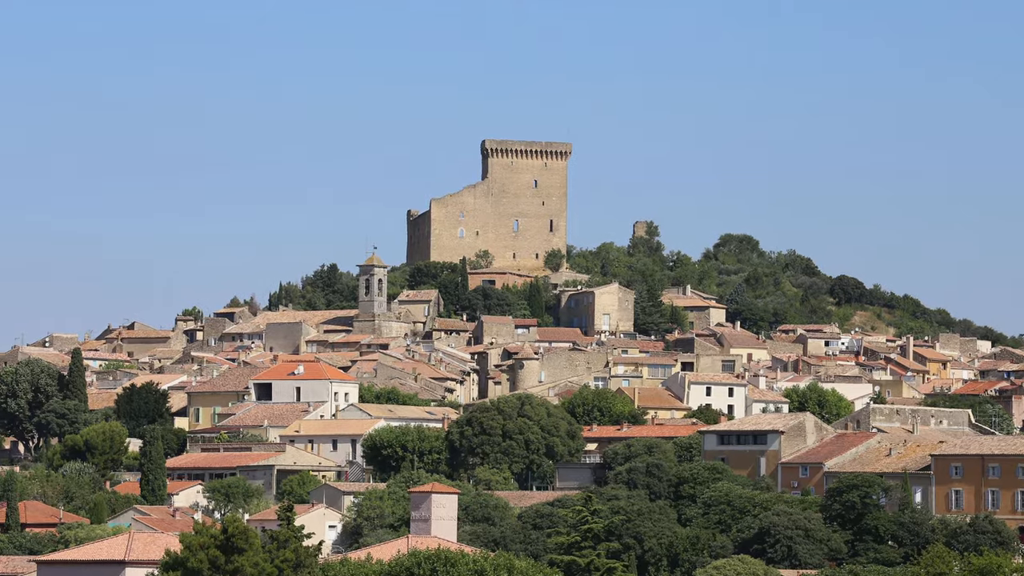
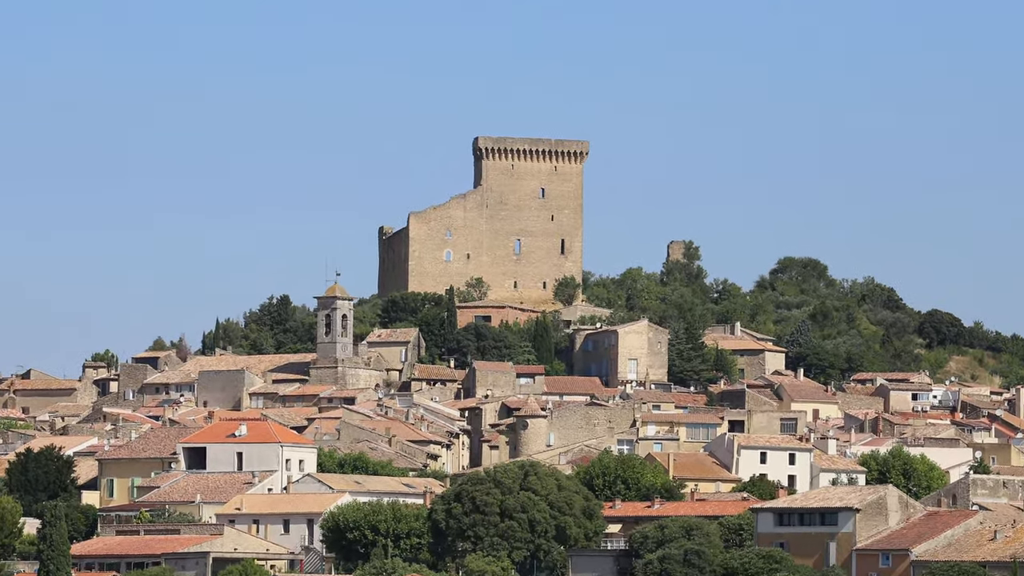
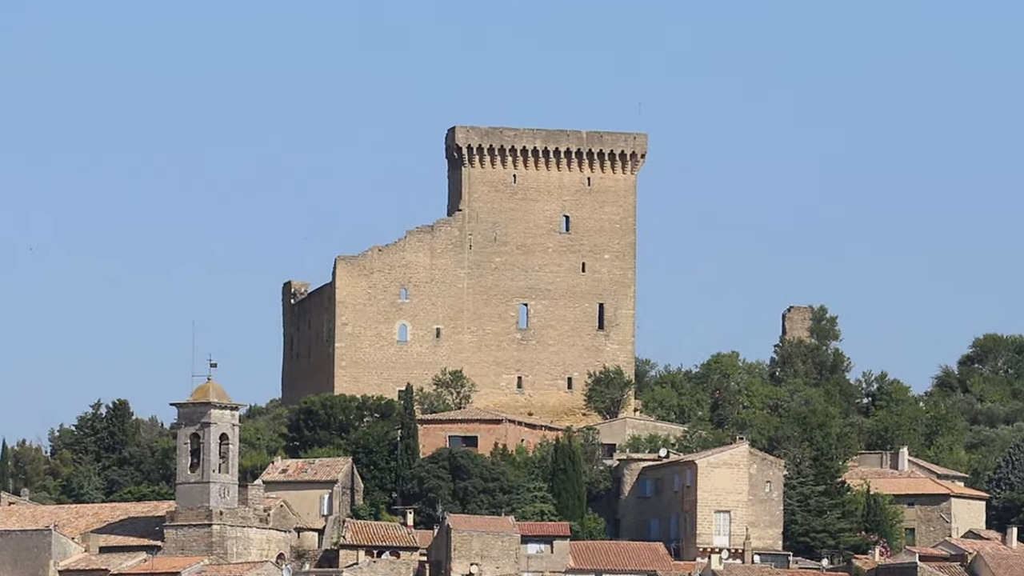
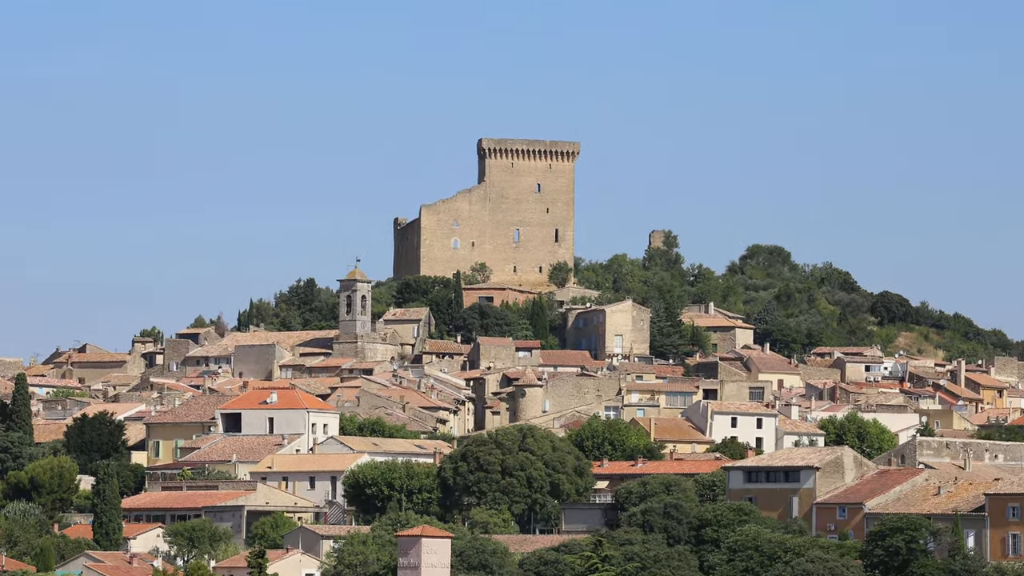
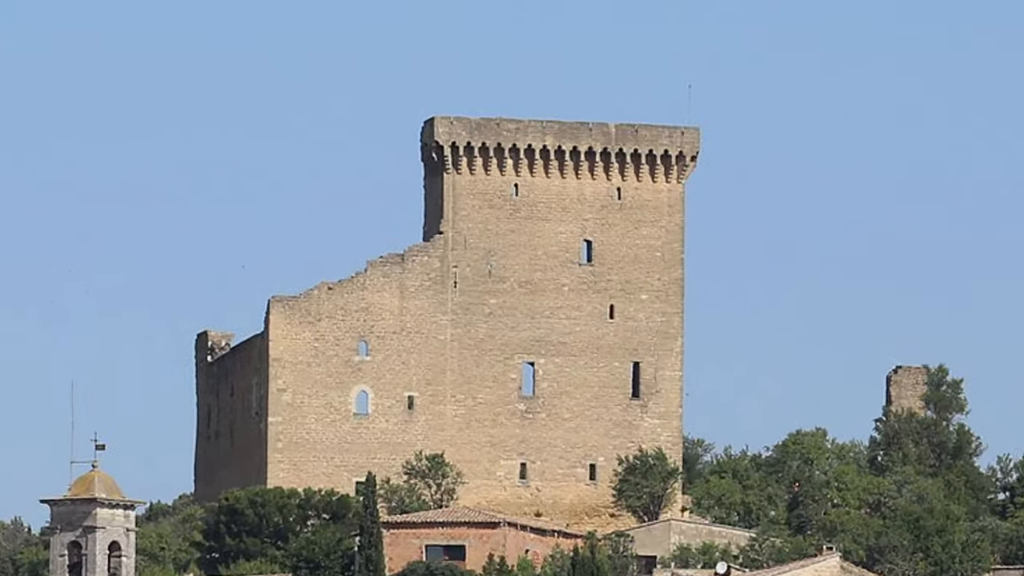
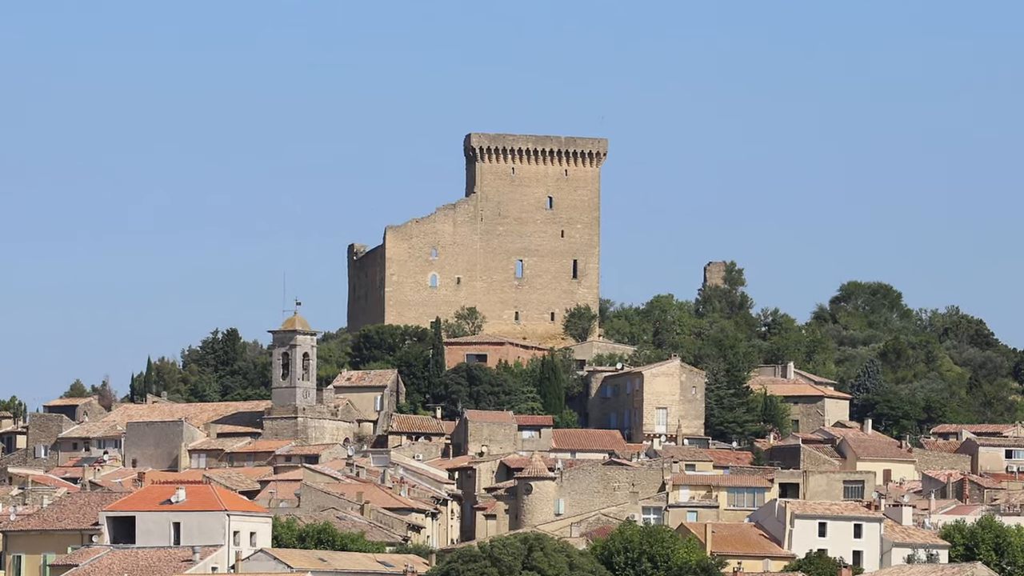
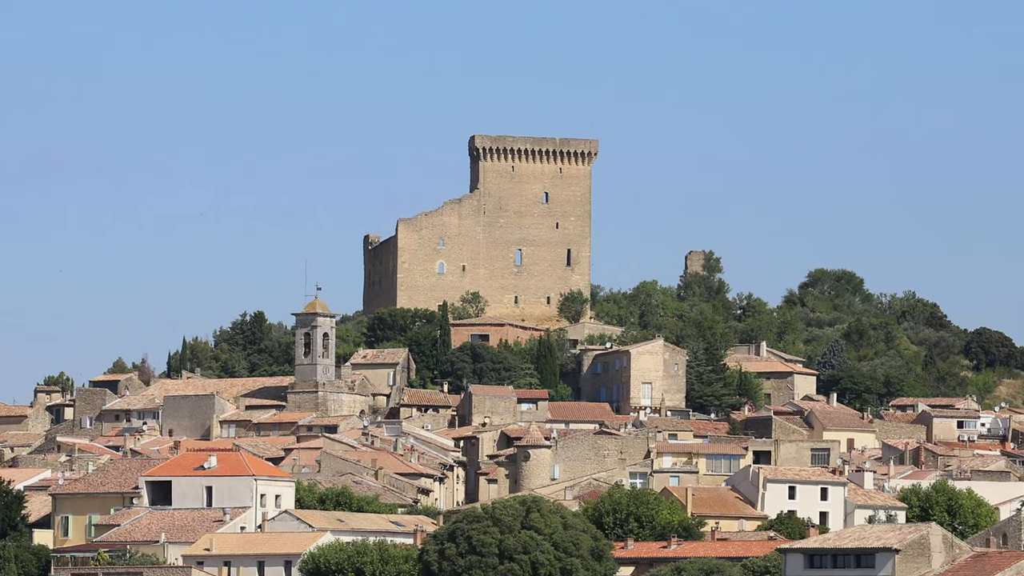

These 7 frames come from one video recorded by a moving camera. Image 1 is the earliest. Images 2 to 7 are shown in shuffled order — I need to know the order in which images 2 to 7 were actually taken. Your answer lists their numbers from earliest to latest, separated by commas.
4, 2, 7, 6, 3, 5
